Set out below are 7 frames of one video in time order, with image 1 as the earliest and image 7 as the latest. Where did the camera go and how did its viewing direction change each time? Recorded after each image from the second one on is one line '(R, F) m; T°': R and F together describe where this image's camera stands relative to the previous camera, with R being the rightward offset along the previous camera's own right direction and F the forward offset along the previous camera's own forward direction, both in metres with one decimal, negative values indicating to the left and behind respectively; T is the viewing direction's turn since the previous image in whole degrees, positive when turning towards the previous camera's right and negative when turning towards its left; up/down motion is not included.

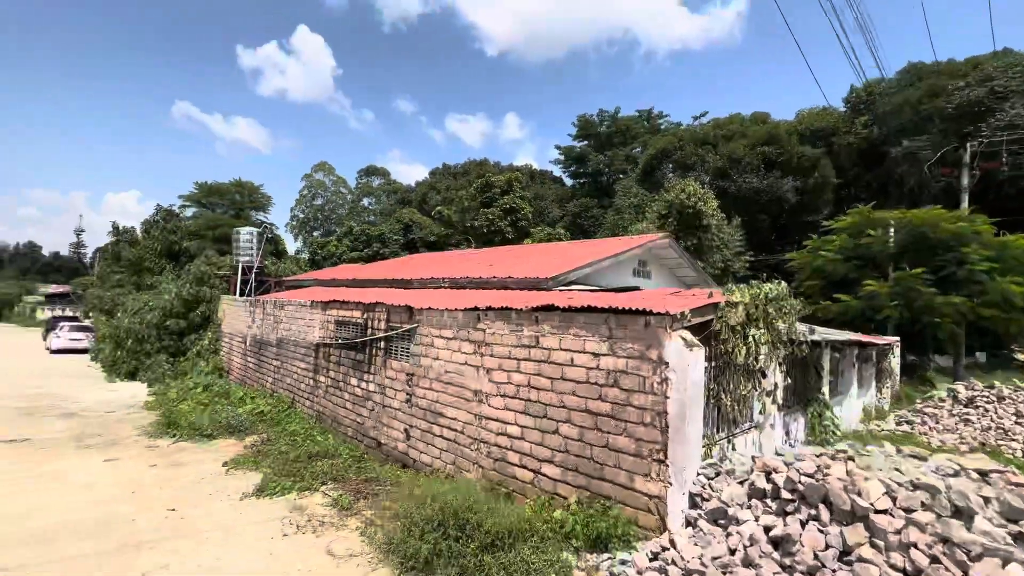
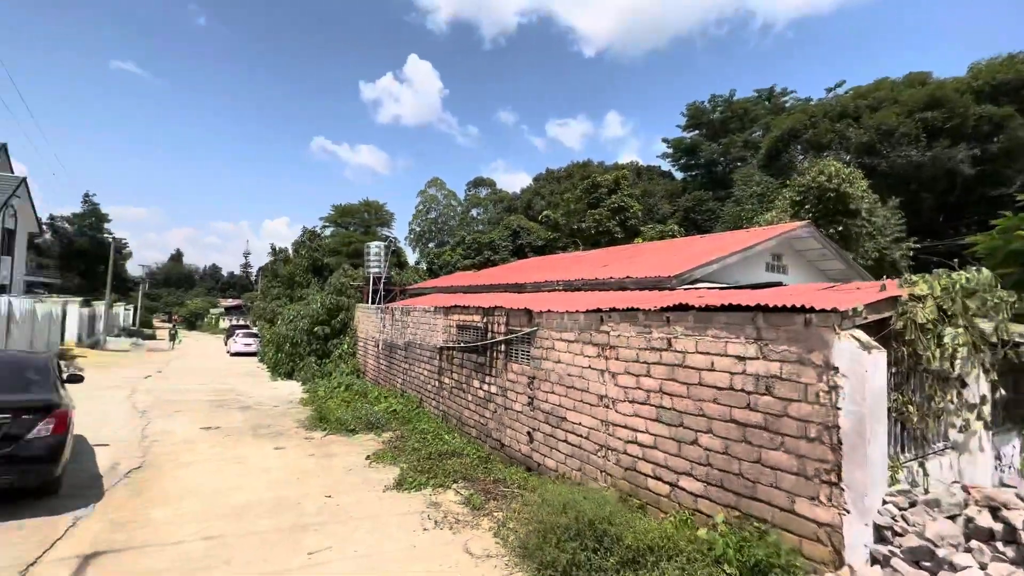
(-0.2, +0.1) m; -13°
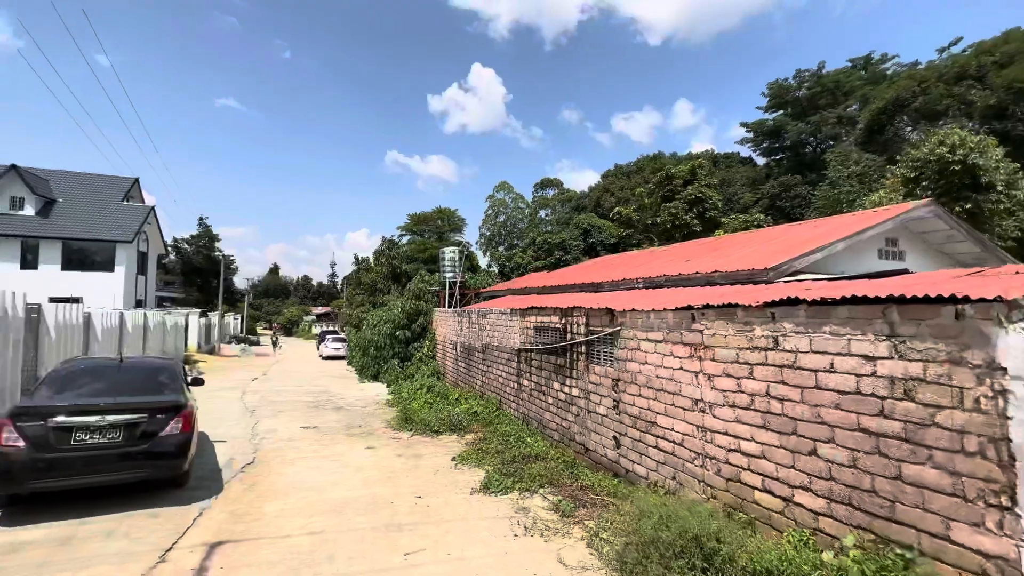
(-0.1, +0.1) m; -9°
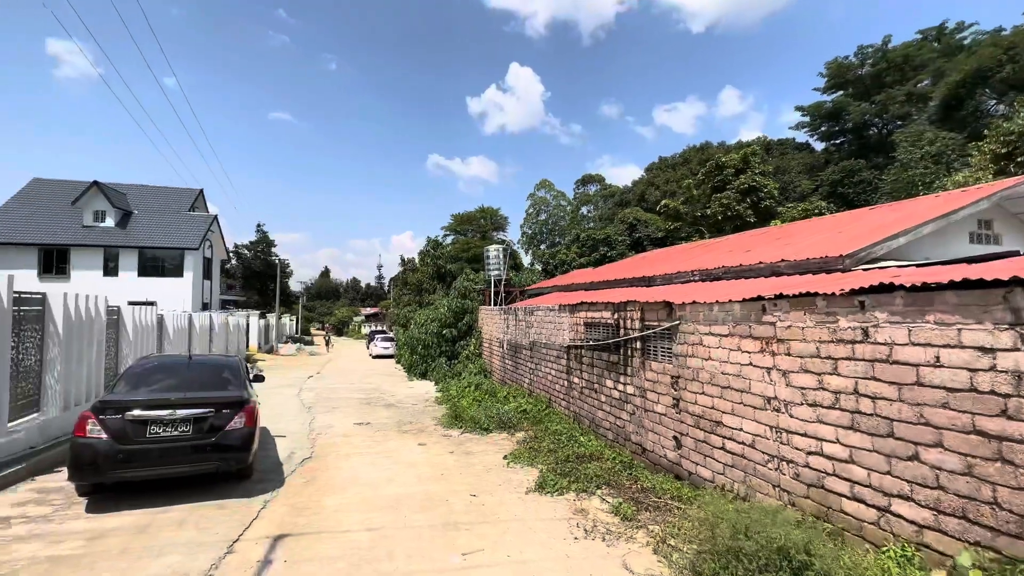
(-0.1, +0.1) m; -5°
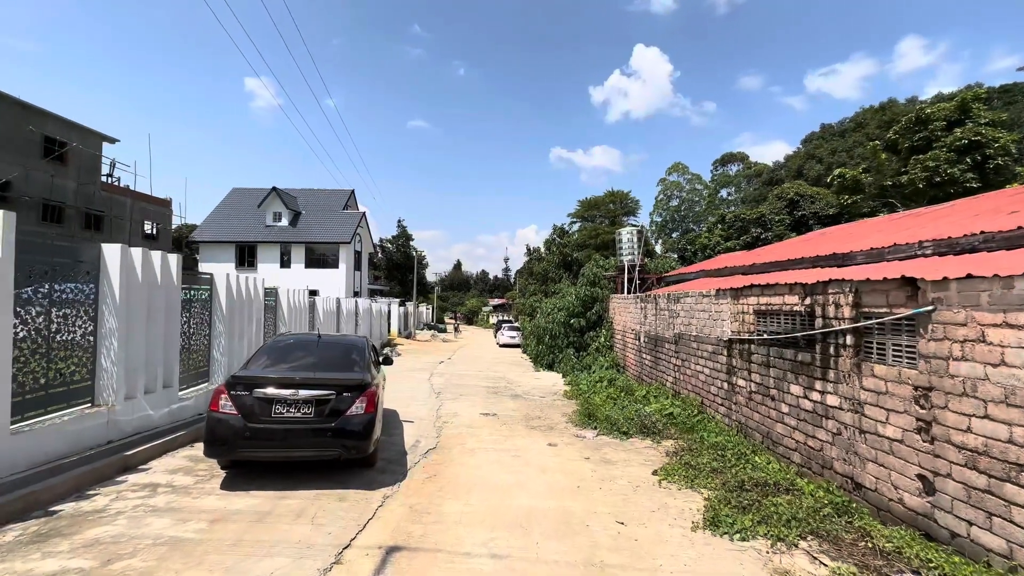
(-0.3, +1.0) m; -16°
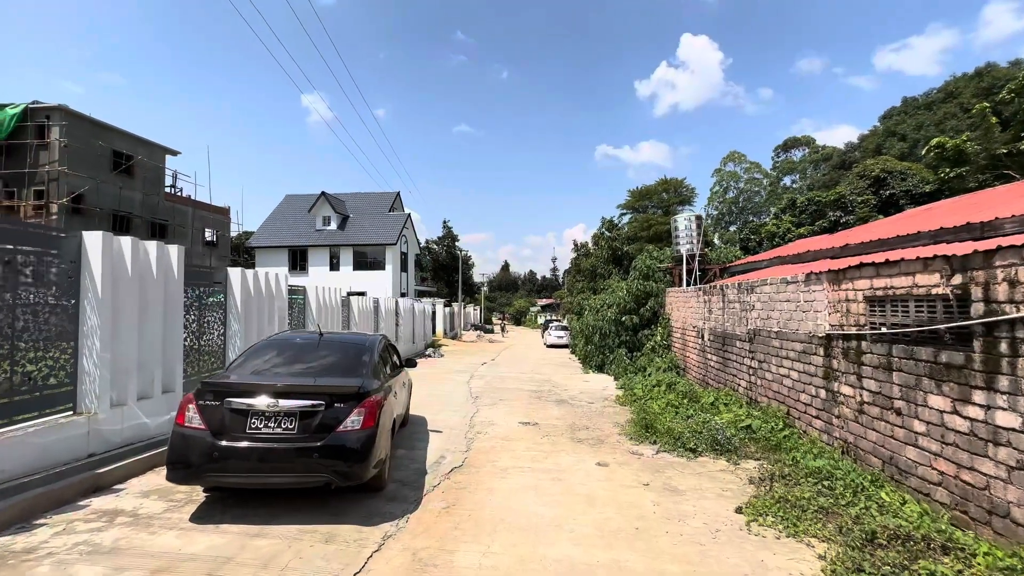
(+0.1, +1.0) m; -6°
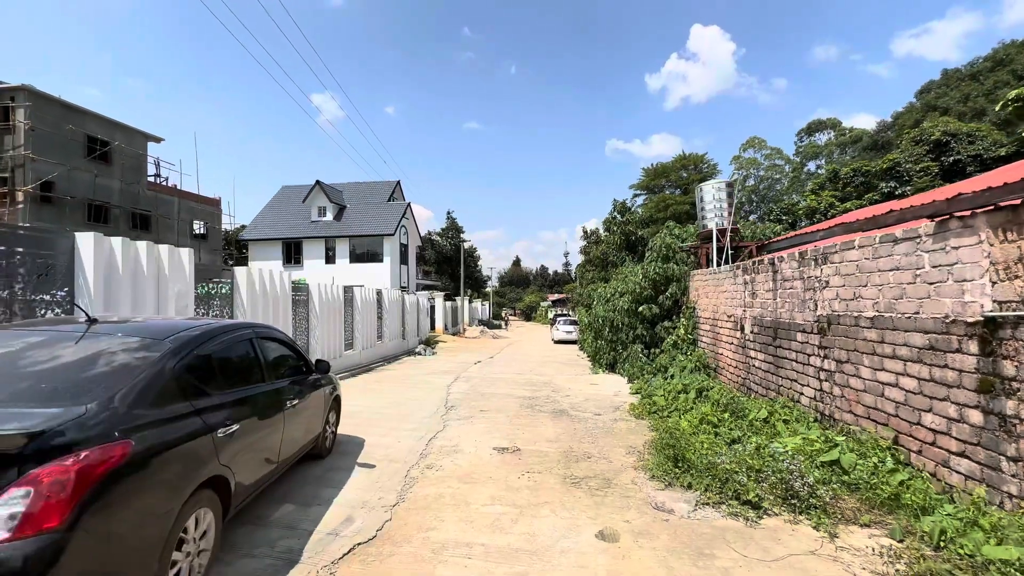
(+0.5, +2.1) m; -2°
